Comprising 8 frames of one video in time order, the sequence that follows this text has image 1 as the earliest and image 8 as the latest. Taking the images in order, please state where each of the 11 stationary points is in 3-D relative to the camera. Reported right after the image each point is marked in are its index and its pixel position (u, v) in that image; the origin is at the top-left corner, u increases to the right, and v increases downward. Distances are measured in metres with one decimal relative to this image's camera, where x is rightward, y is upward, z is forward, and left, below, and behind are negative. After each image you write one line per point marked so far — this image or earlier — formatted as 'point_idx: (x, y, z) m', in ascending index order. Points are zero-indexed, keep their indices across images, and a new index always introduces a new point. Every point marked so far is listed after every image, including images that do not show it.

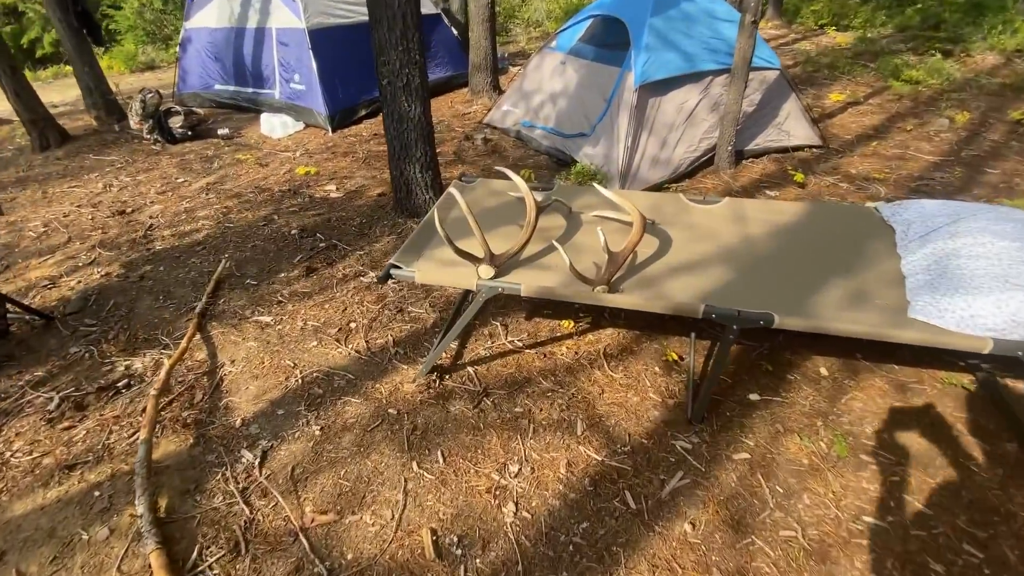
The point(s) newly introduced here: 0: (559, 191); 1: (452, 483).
0: (+0.4, +0.7, +3.8) m
1: (-0.3, -1.1, +2.7) m
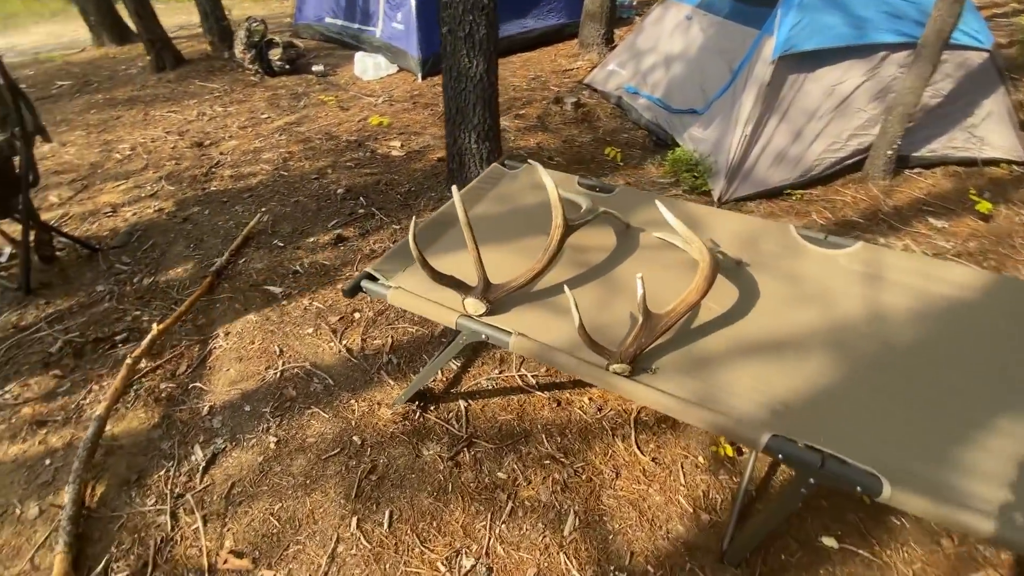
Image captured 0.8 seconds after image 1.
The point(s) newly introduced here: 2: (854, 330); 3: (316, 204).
0: (+0.6, +0.5, +2.9) m
1: (-0.6, -1.2, +2.2) m
2: (+1.6, -0.2, +2.2) m
3: (-1.9, +0.8, +4.6) m
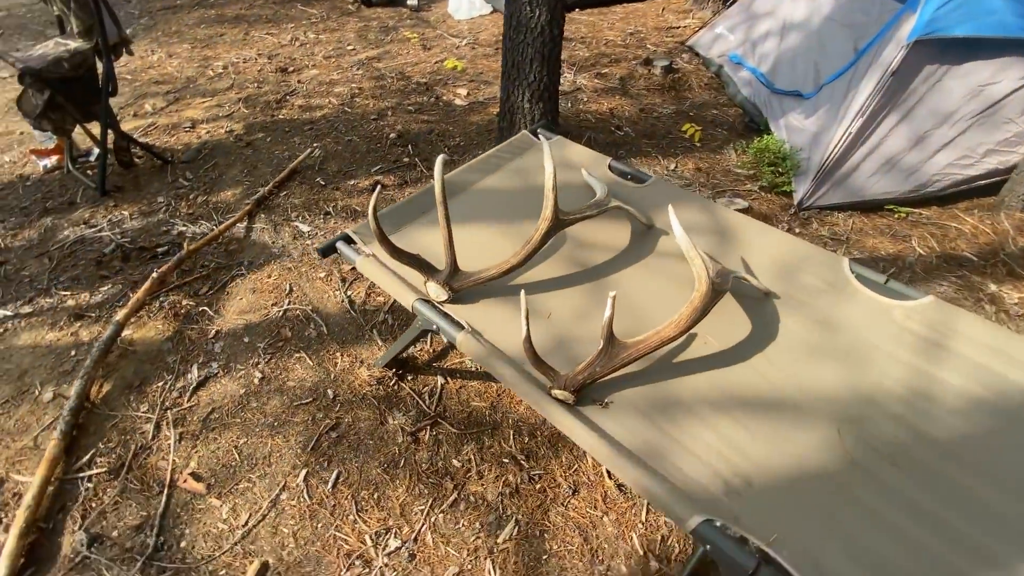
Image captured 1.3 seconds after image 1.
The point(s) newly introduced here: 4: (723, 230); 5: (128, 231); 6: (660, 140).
0: (+0.7, +0.5, +2.6) m
1: (-0.9, -1.1, +2.2) m
2: (+1.4, -0.4, +1.8) m
3: (-1.4, +1.4, +4.6) m
4: (+1.0, +0.3, +2.4) m
5: (-3.0, +0.5, +3.8) m
6: (+1.4, +1.4, +4.6) m
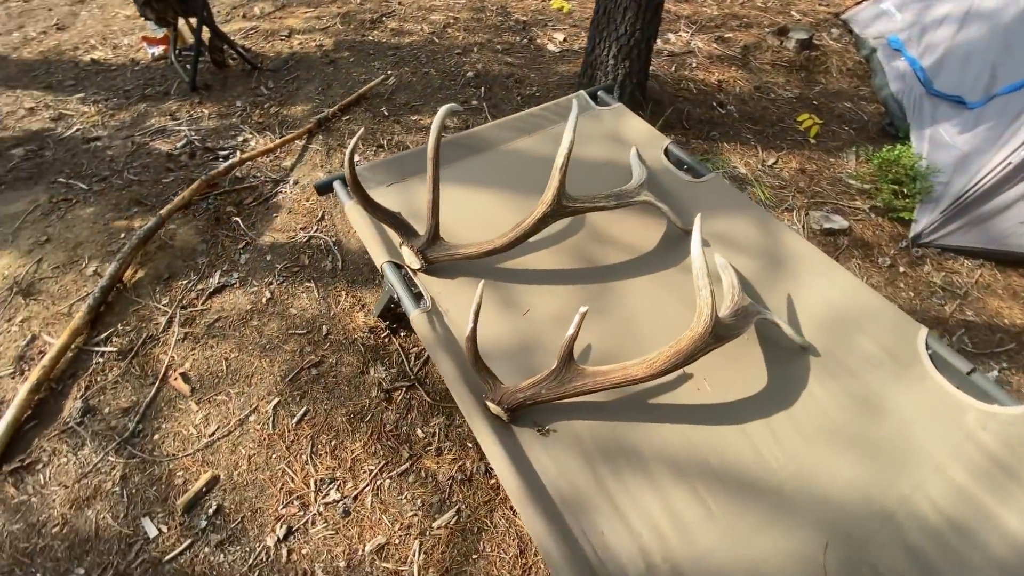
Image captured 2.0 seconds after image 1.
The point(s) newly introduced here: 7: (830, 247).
0: (+0.8, +0.4, +2.1) m
1: (-1.1, -0.8, +2.3) m
2: (+1.1, -0.7, +1.4) m
3: (-0.7, +1.9, +4.4) m
4: (+1.1, +0.1, +1.9) m
5: (-2.6, +1.3, +4.0) m
6: (+2.1, +1.3, +3.9) m
7: (+2.0, +0.3, +3.0) m
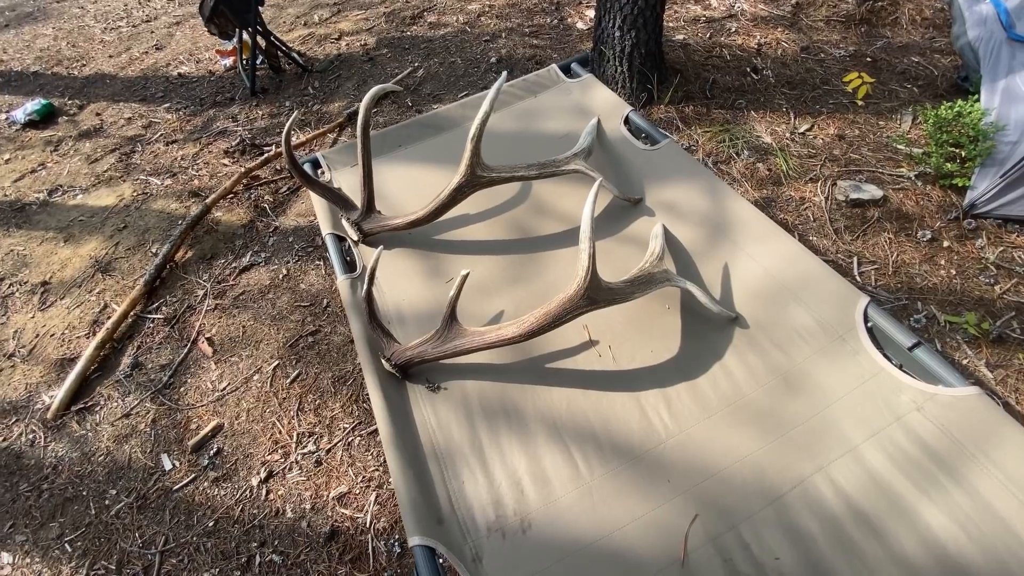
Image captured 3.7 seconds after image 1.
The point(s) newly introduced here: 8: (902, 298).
0: (+0.6, +0.6, +2.1) m
1: (-1.3, -0.6, +2.6) m
2: (+0.7, -0.6, +1.3) m
3: (-0.4, +2.1, +4.5) m
4: (+0.8, +0.2, +1.8) m
5: (-2.4, +1.5, +4.5) m
6: (+2.2, +1.5, +3.5) m
7: (+1.9, +0.4, +2.7) m
8: (+1.9, 0.0, +2.4) m
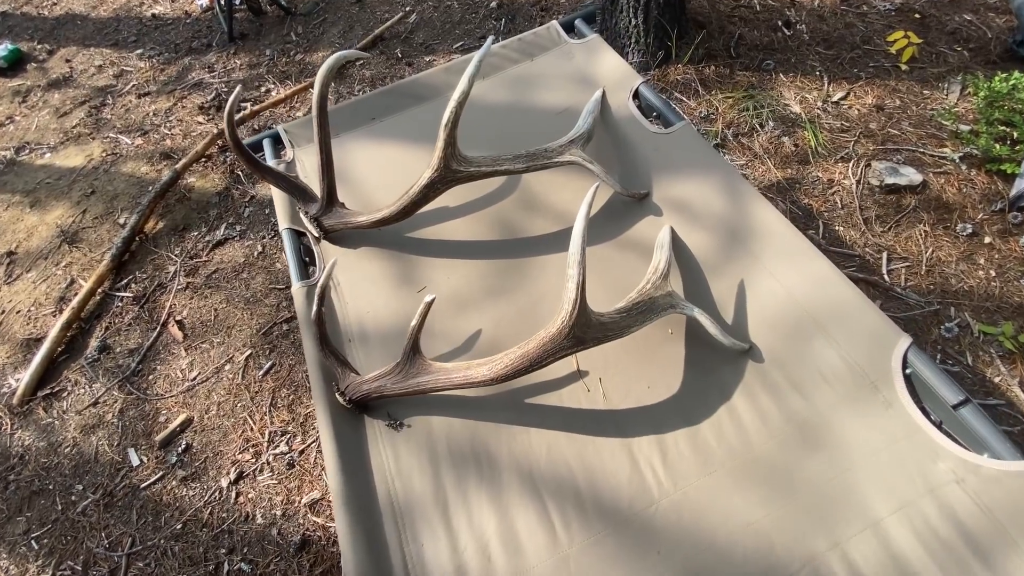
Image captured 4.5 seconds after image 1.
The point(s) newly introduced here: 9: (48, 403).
0: (+0.5, +0.5, +1.8) m
1: (-1.4, -0.6, +2.4) m
2: (+0.6, -0.7, +1.1) m
3: (-0.4, +2.3, +4.0) m
4: (+0.7, +0.2, +1.5) m
5: (-2.4, +1.8, +4.1) m
6: (+2.2, +1.5, +3.1) m
7: (+1.9, +0.4, +2.4) m
8: (+1.8, -0.1, +2.1) m
9: (-2.5, -0.6, +2.6) m
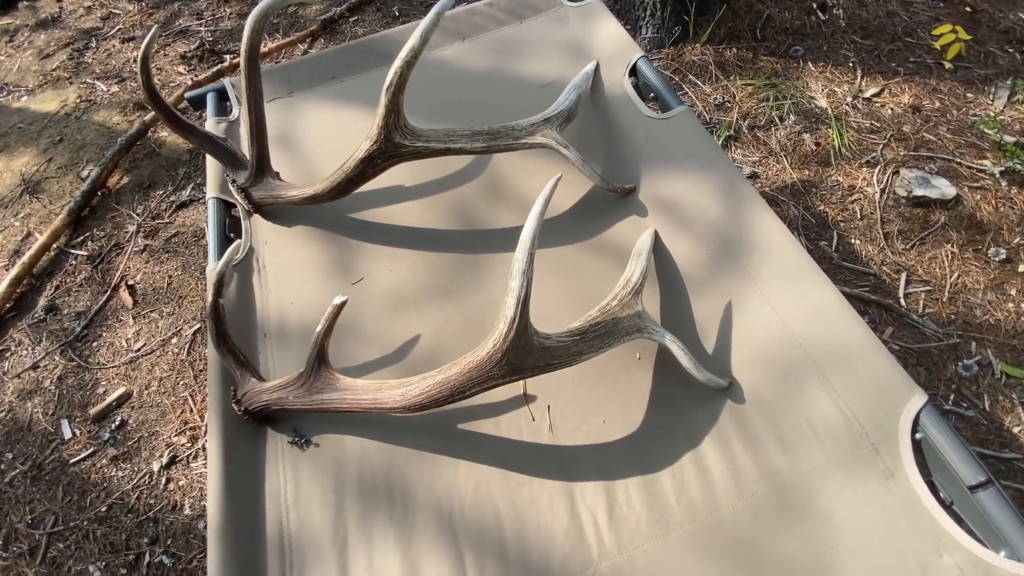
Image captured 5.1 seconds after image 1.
0: (+0.4, +0.5, +1.5) m
1: (-1.5, -0.4, +2.2) m
2: (+0.4, -0.8, +0.9) m
3: (-0.3, +2.4, +3.7) m
4: (+0.6, +0.1, +1.3) m
5: (-2.3, +2.1, +3.8) m
6: (+2.2, +1.4, +2.8) m
7: (+1.8, +0.3, +2.1) m
8: (+1.7, -0.2, +1.9) m
9: (-2.7, -0.4, +2.4) m
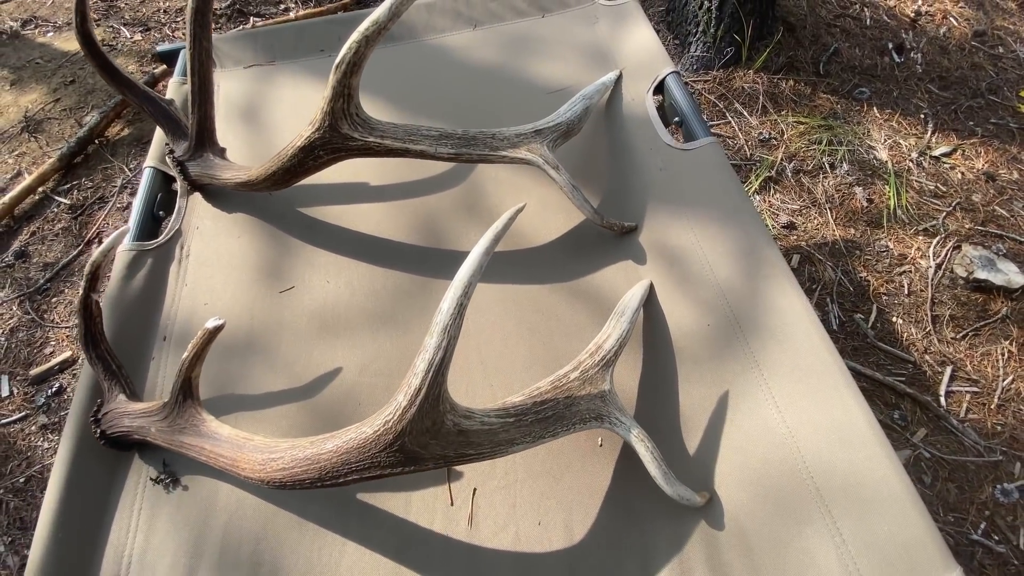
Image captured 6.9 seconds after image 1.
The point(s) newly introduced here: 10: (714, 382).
0: (+0.4, +0.3, +1.3) m
1: (-1.6, -0.3, +2.1) m
2: (+0.2, -0.9, +0.6) m
3: (0.0, +2.3, +3.5) m
4: (+0.5, -0.1, +1.0) m
5: (-2.0, +2.3, +3.7) m
6: (+2.3, +1.0, +2.4) m
7: (+1.7, -0.1, +1.8) m
8: (+1.6, -0.5, +1.5) m
9: (-2.7, -0.1, +2.3) m
10: (+0.4, -0.2, +1.0) m
